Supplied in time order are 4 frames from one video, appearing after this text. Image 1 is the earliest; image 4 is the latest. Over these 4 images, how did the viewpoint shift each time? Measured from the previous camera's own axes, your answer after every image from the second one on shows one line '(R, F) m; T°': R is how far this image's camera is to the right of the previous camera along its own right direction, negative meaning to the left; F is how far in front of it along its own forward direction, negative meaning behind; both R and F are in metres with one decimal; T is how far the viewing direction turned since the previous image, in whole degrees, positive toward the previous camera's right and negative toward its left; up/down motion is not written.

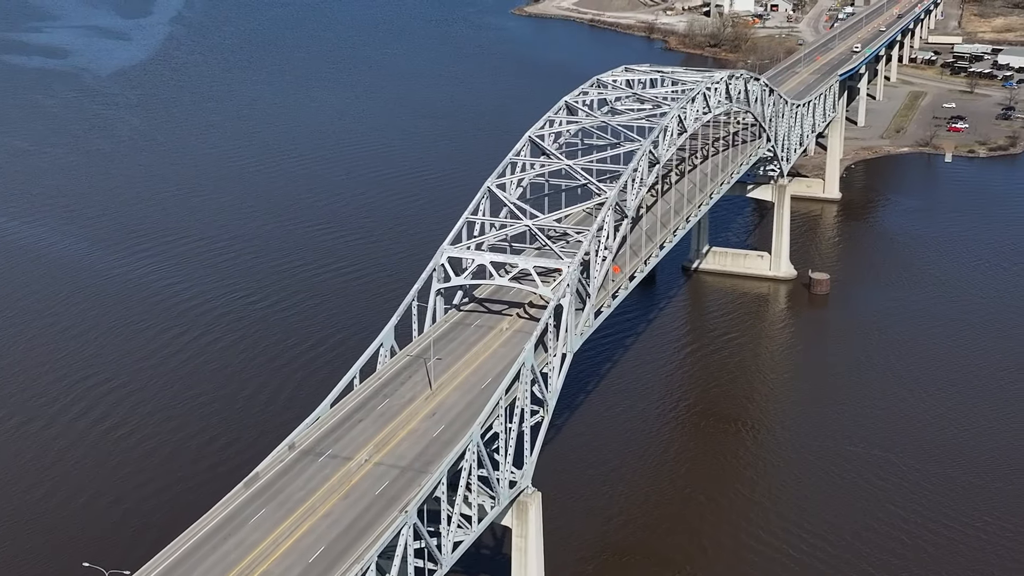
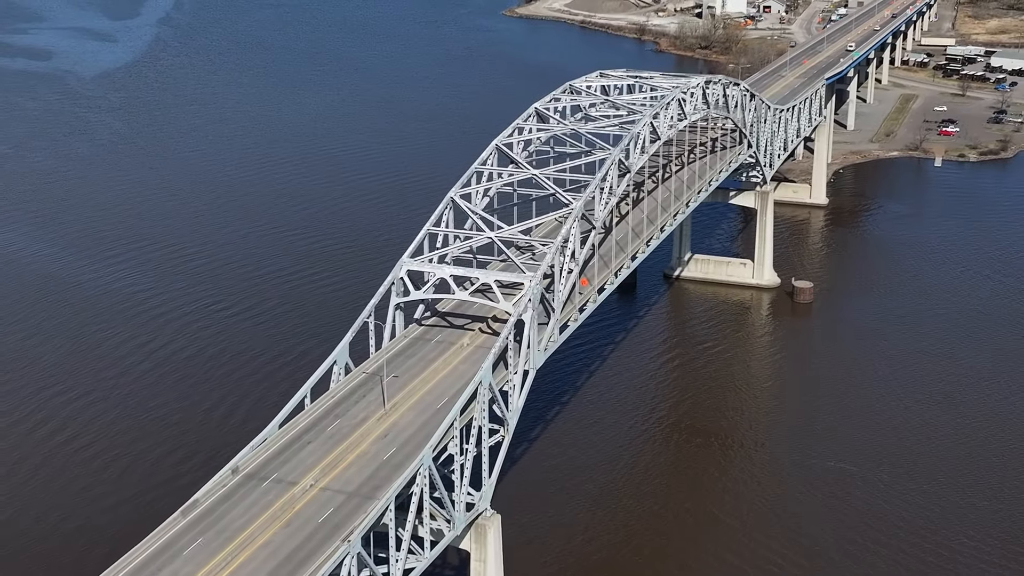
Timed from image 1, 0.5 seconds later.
(+0.7, +0.9) m; 0°
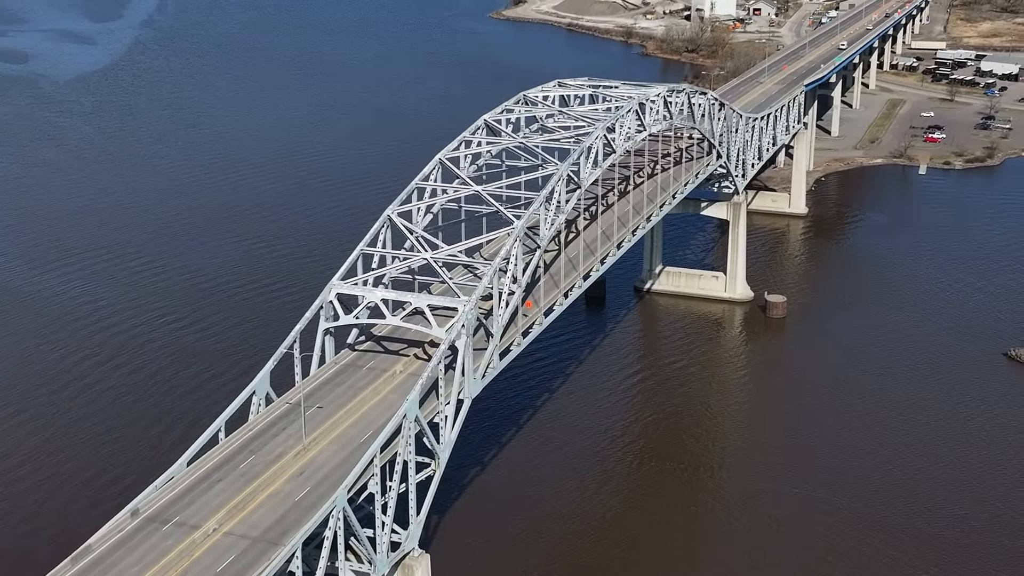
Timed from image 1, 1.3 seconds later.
(+1.2, +1.4) m; 0°
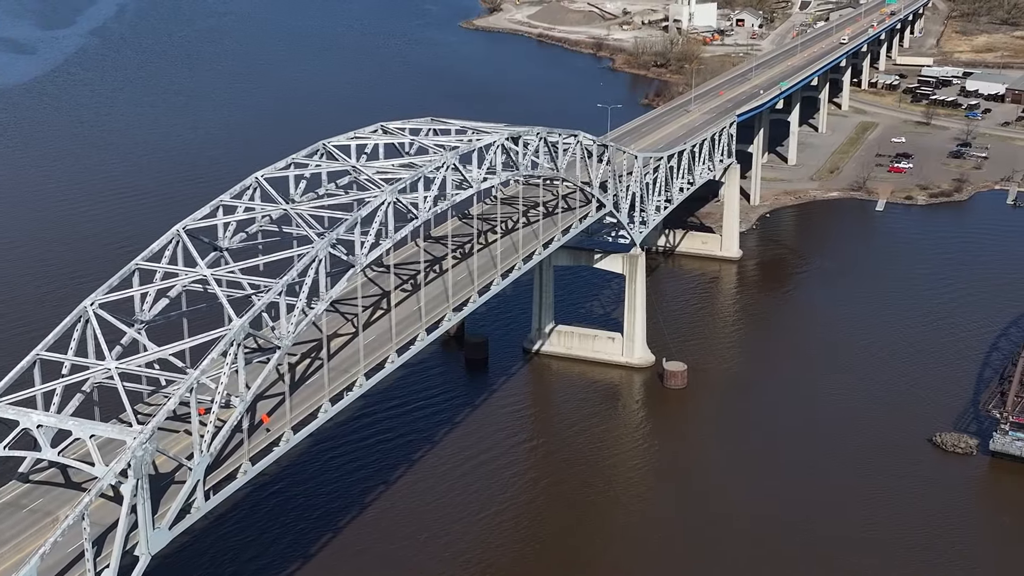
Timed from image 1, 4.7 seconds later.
(+4.7, +5.8) m; -1°
